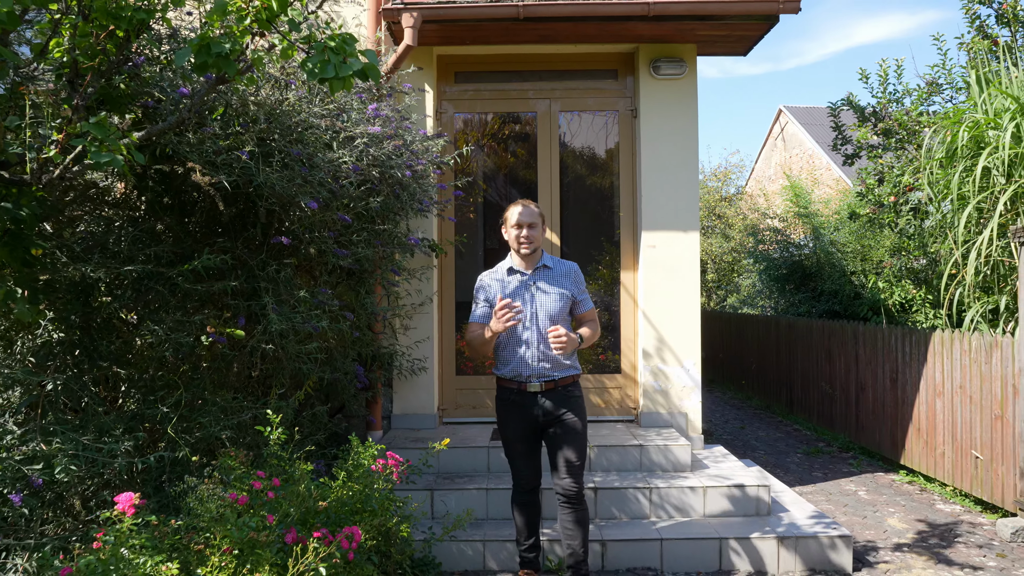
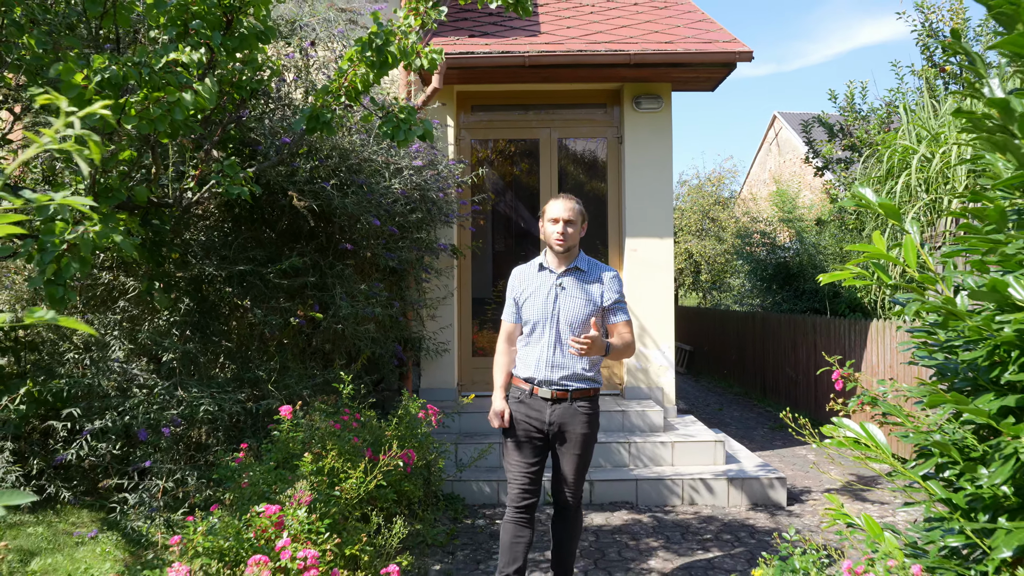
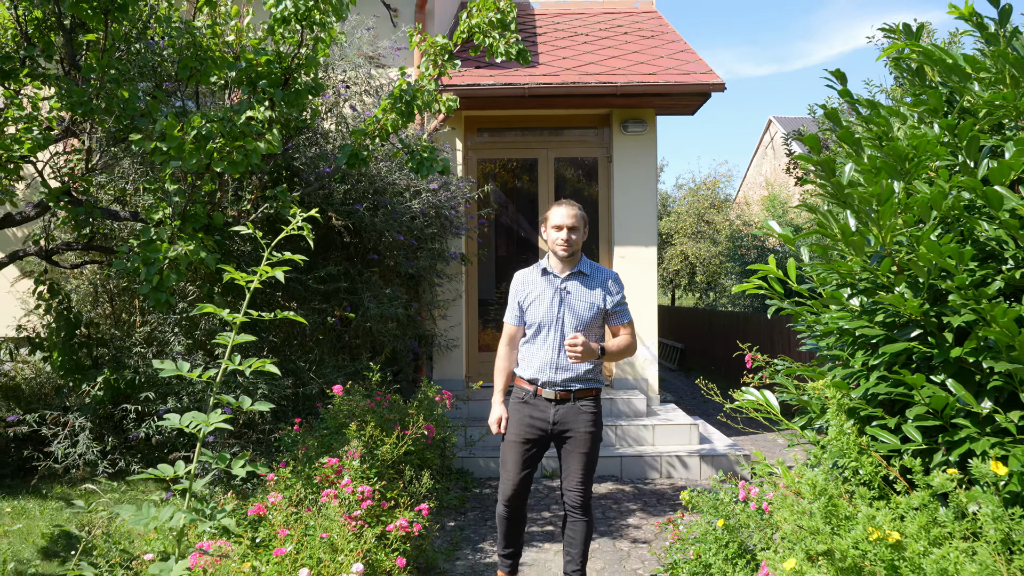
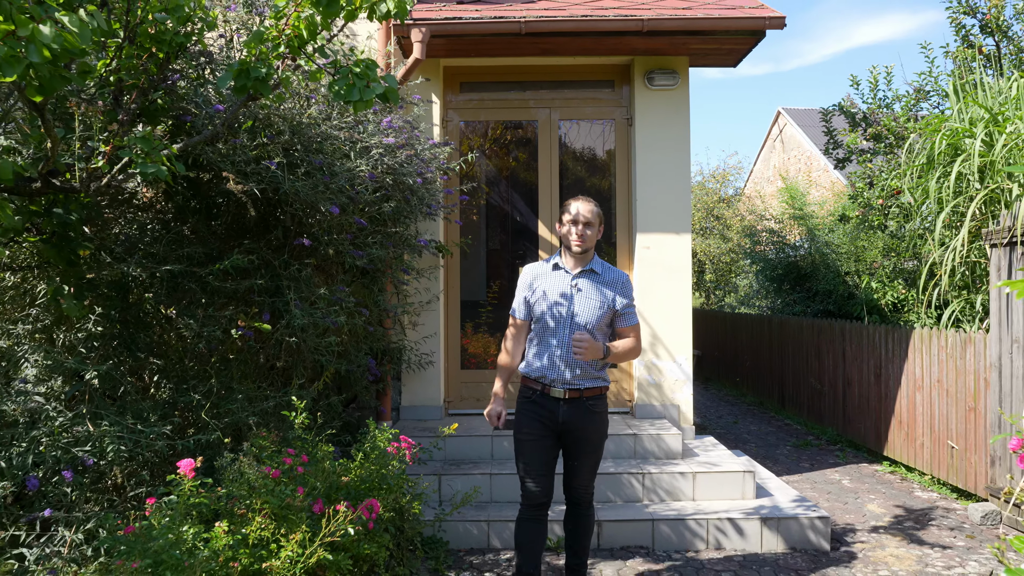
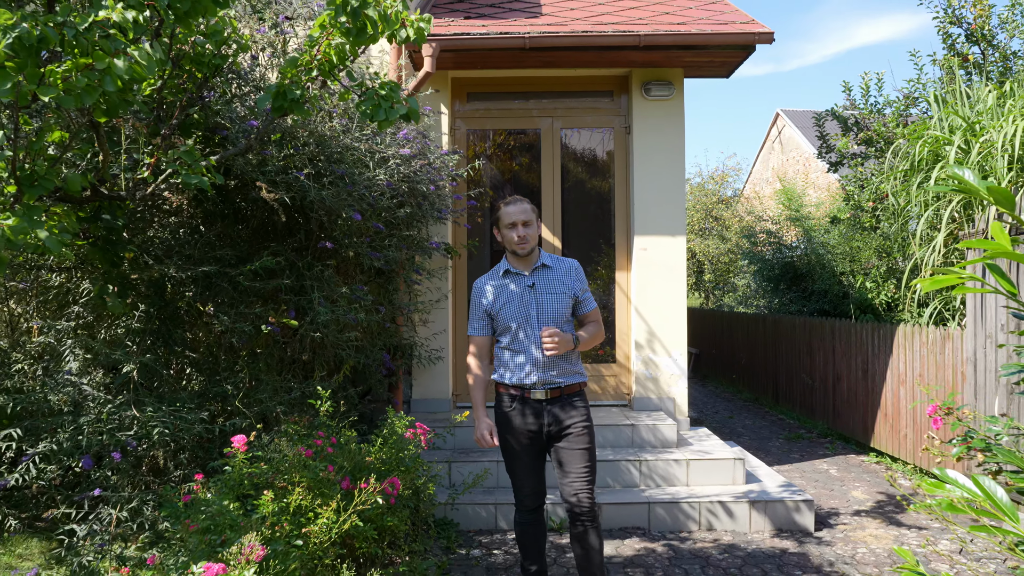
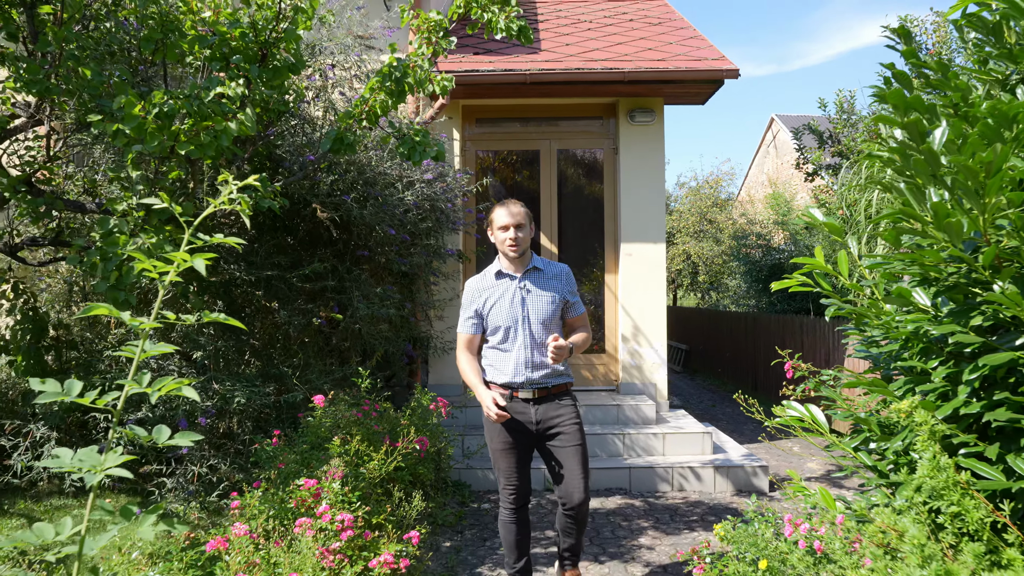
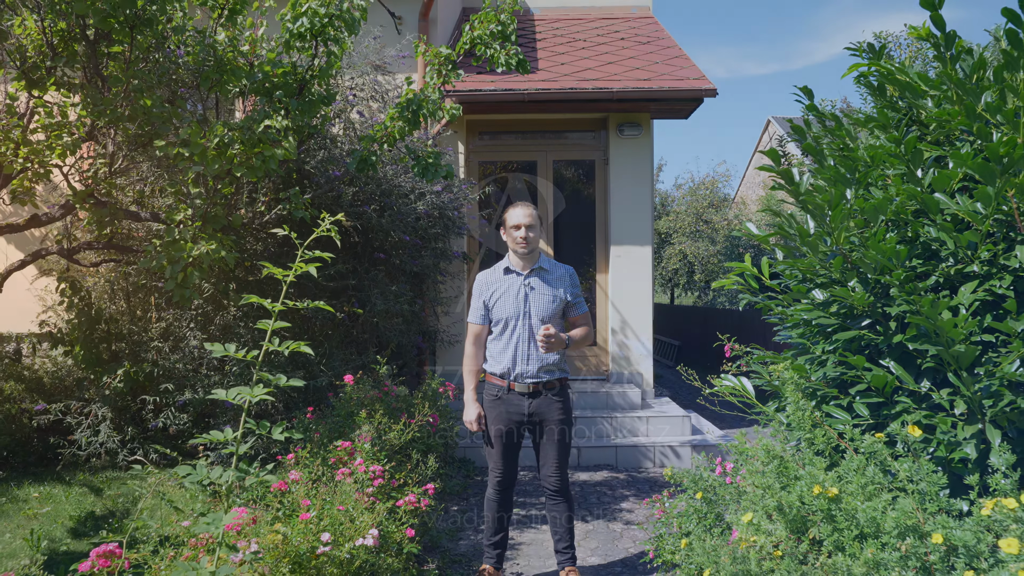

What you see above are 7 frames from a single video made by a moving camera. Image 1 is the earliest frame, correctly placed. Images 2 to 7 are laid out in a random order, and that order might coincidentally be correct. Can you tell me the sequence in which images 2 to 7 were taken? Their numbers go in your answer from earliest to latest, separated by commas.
4, 5, 2, 6, 3, 7
